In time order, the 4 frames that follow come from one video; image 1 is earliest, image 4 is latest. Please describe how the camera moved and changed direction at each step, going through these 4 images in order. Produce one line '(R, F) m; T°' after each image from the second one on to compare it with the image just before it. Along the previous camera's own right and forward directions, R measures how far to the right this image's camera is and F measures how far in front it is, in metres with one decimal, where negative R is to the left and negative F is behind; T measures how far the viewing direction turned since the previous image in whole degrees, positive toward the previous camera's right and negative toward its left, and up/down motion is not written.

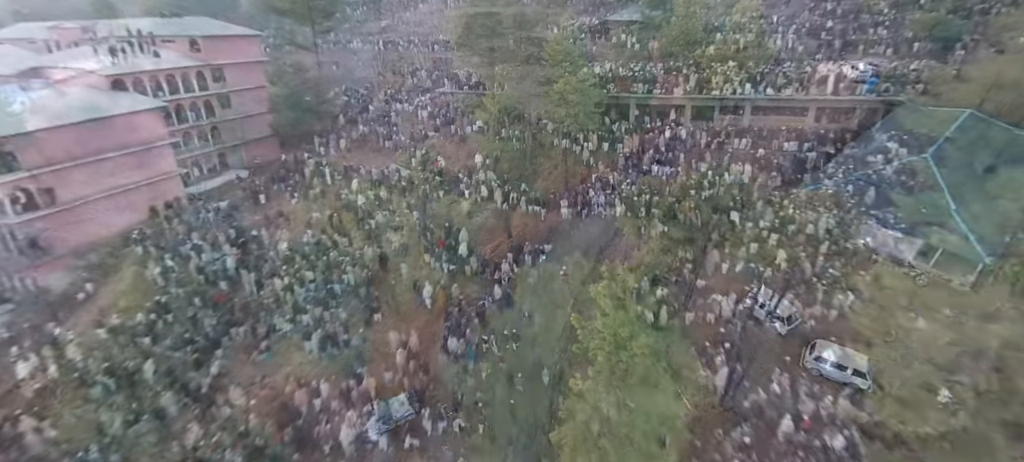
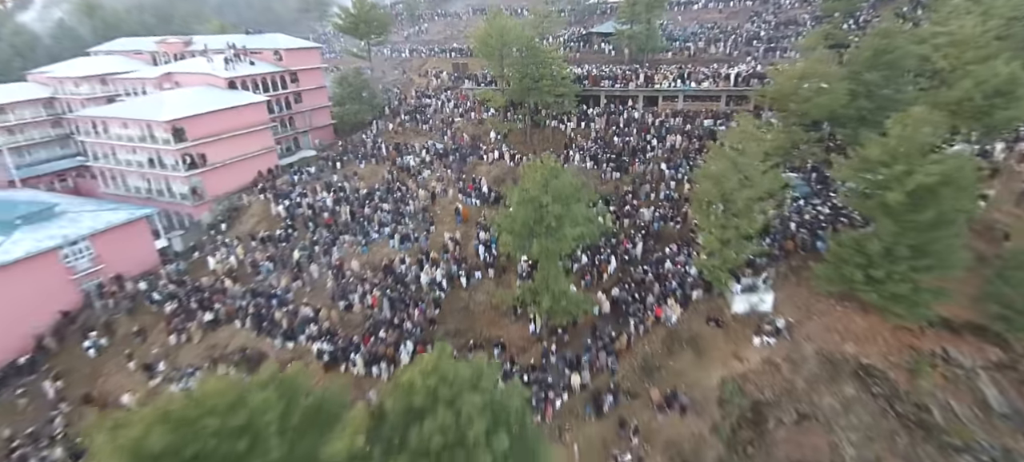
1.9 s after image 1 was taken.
(-0.1, -7.5) m; 0°
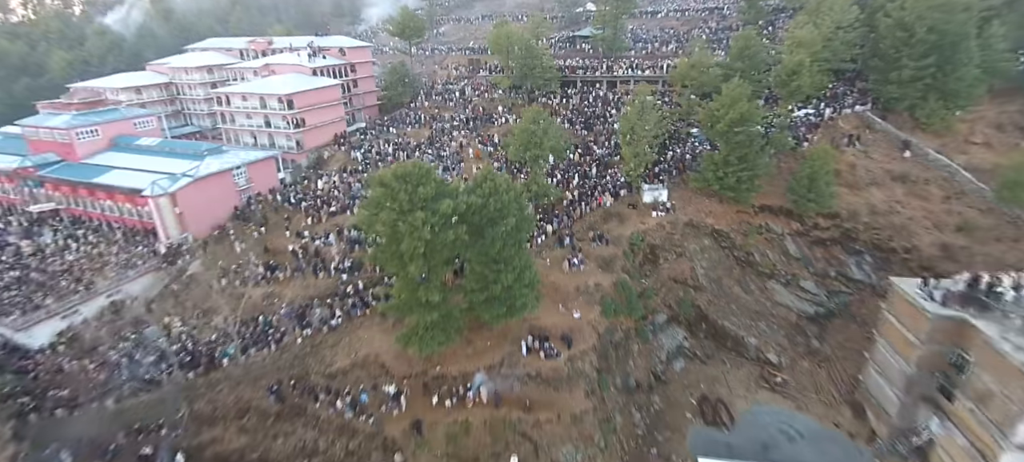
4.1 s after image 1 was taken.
(0.0, -11.0) m; 0°
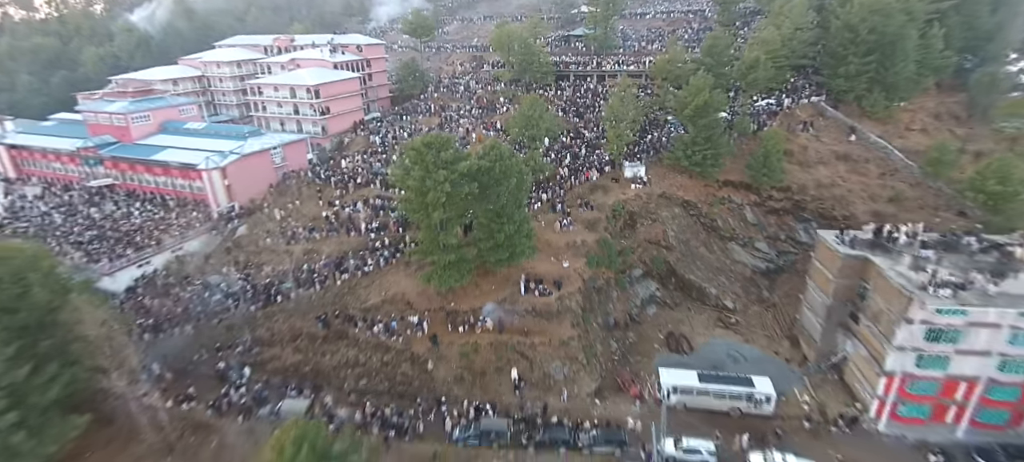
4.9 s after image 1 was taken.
(-0.1, -4.6) m; 0°
